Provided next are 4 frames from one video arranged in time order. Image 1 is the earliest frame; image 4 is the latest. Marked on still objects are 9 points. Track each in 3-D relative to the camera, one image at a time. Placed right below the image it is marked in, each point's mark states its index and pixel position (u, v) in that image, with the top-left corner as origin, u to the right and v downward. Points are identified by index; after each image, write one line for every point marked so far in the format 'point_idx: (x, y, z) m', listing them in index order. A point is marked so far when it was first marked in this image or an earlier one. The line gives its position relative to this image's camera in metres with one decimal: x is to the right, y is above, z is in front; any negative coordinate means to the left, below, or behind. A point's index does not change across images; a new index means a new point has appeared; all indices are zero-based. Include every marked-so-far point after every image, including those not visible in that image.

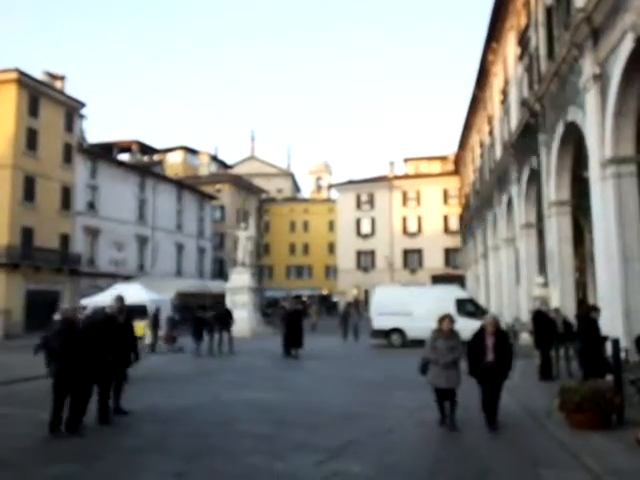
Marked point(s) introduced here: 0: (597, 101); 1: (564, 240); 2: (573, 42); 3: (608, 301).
0: (+4.1, +2.1, +11.5) m
1: (+4.8, -0.1, +15.9) m
2: (+4.0, +3.2, +12.5) m
3: (+4.3, -0.9, +11.5) m
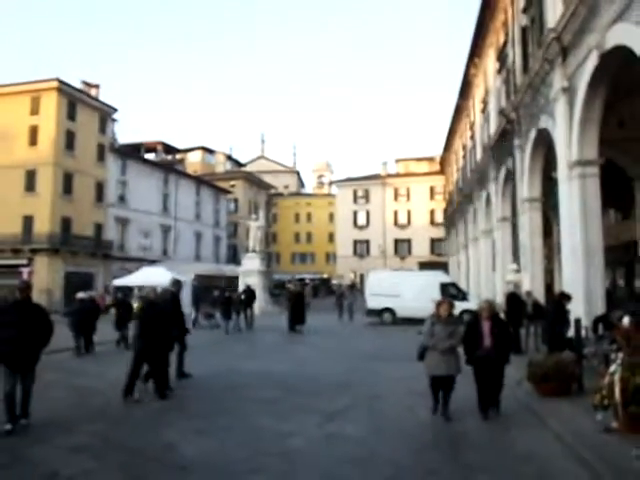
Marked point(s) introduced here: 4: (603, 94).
0: (+4.2, +2.2, +12.7) m
1: (+4.9, +0.2, +17.2) m
2: (+4.1, +3.3, +13.7) m
3: (+4.3, -0.8, +12.8) m
4: (+4.4, +2.3, +11.8) m
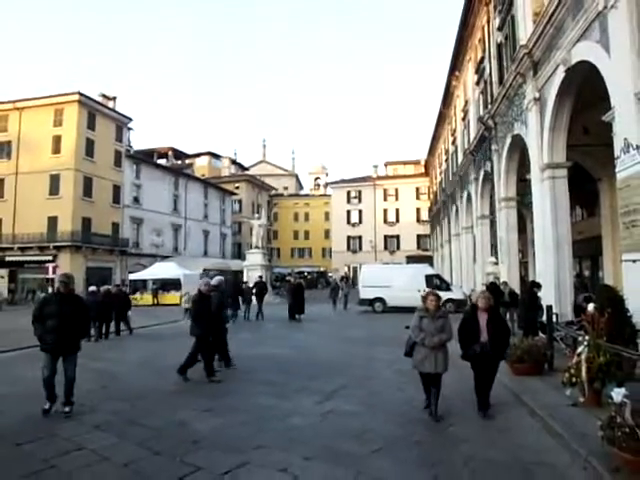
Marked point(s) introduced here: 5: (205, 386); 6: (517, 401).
0: (+4.1, +2.3, +13.9) m
1: (+4.8, +0.3, +18.3) m
2: (+4.0, +3.4, +14.9) m
3: (+4.2, -0.7, +14.0) m
4: (+4.4, +2.4, +12.9) m
5: (-1.8, -2.3, +11.7) m
6: (+2.7, -2.2, +10.2) m
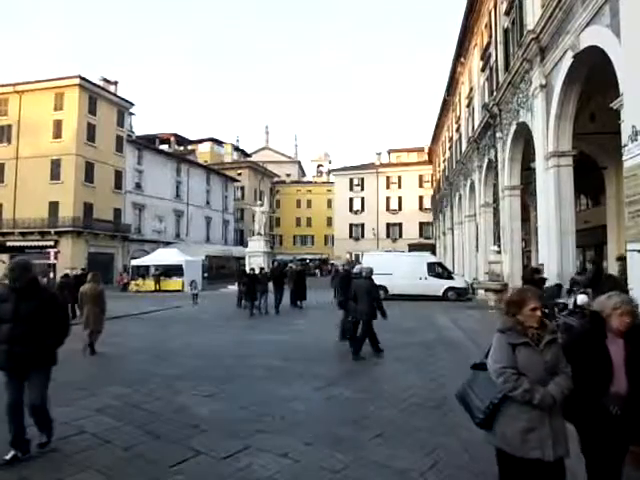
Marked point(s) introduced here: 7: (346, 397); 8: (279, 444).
0: (+4.2, +2.5, +13.8) m
1: (+4.8, +0.6, +18.2) m
2: (+4.1, +3.6, +14.7) m
3: (+4.3, -0.5, +13.9) m
4: (+4.4, +2.6, +12.8) m
5: (-1.8, -2.1, +11.7) m
6: (+2.7, -2.1, +10.2) m
7: (+0.3, -2.1, +9.7) m
8: (-0.4, -1.9, +7.0) m
